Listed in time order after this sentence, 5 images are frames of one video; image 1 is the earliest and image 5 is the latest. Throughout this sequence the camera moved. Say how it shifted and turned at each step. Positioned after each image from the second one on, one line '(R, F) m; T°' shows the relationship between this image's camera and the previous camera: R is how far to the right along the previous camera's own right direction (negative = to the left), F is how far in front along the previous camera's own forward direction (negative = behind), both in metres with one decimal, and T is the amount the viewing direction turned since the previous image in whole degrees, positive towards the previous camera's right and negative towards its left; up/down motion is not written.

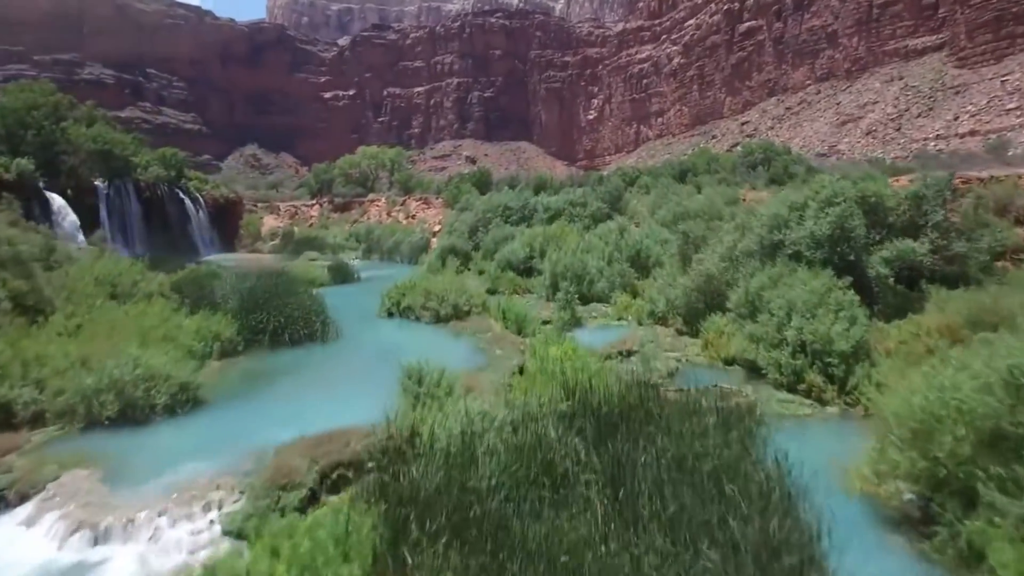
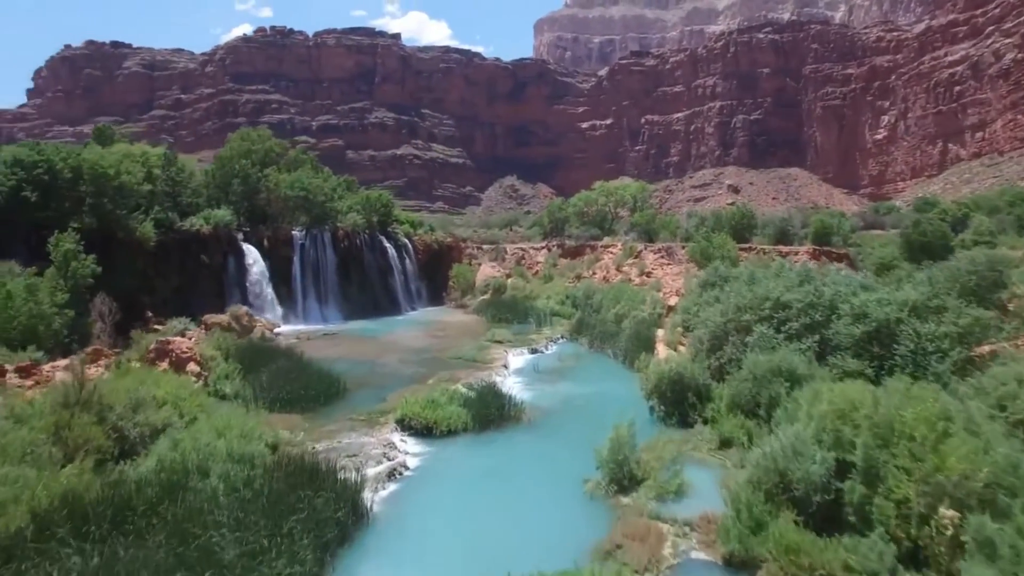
(-0.2, +9.8) m; -20°
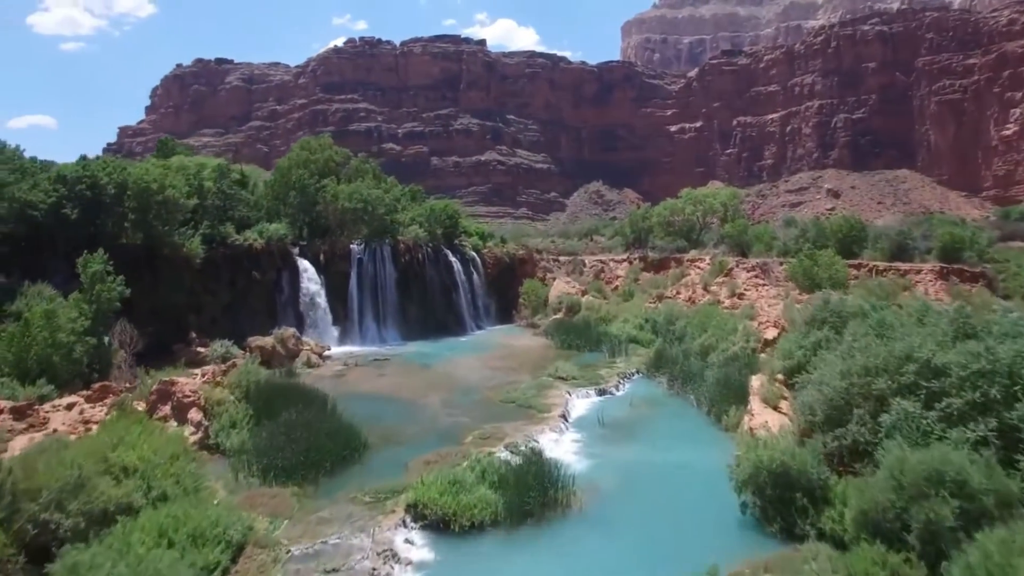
(+0.6, +3.3) m; -7°
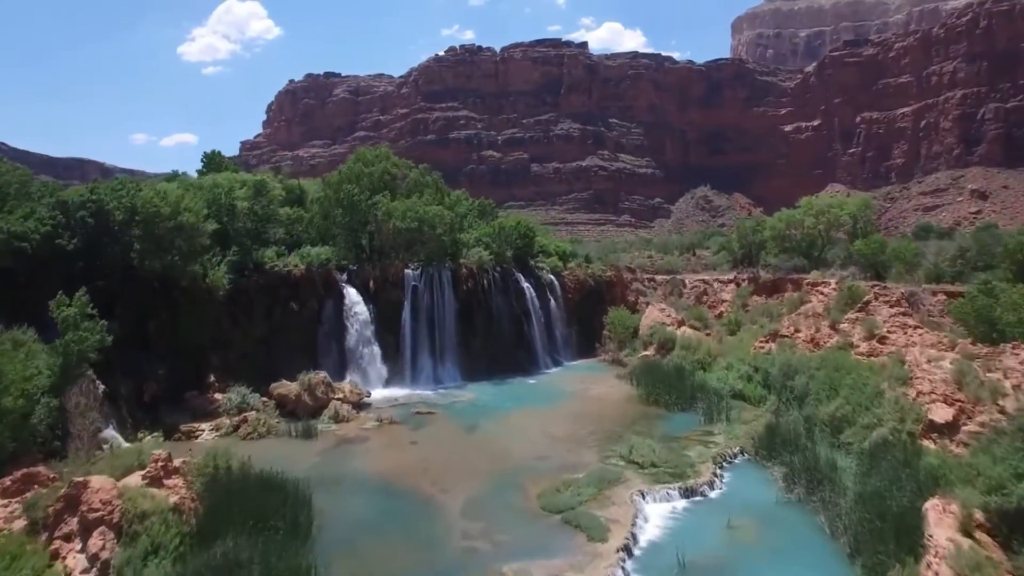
(+1.1, +5.3) m; -8°
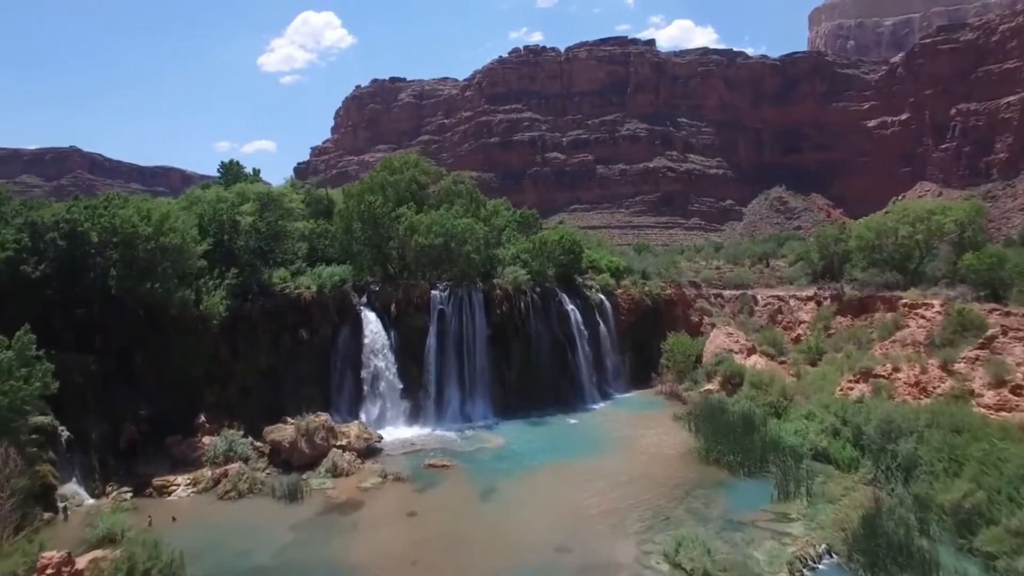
(+1.0, +3.8) m; -6°
